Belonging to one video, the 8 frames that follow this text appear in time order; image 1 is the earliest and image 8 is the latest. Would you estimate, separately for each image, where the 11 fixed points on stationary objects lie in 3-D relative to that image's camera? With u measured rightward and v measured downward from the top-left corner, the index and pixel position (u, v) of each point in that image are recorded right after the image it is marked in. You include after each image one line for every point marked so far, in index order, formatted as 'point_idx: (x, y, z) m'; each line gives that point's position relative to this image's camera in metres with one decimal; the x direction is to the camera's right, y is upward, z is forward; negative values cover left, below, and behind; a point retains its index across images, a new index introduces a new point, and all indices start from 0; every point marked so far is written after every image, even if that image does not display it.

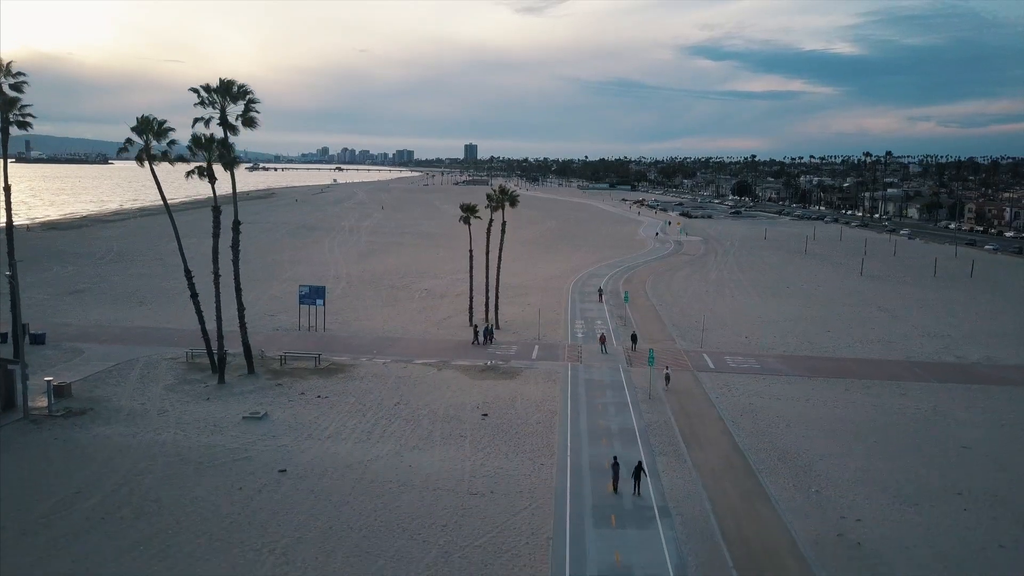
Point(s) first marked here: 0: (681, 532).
0: (+4.2, -6.0, +19.7) m
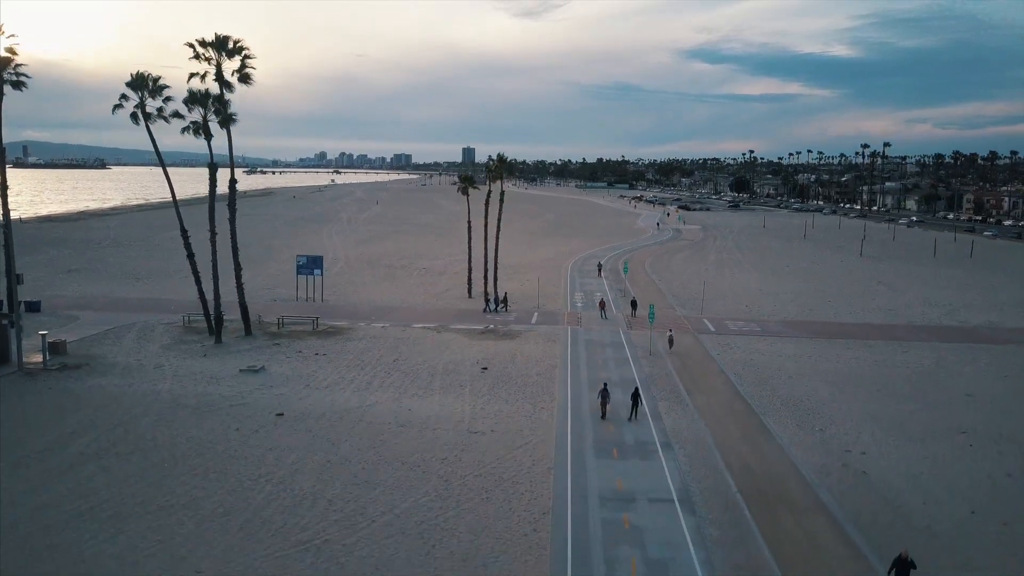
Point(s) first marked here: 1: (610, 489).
0: (+4.2, -4.3, +19.4) m
1: (+2.2, -4.5, +17.6) m
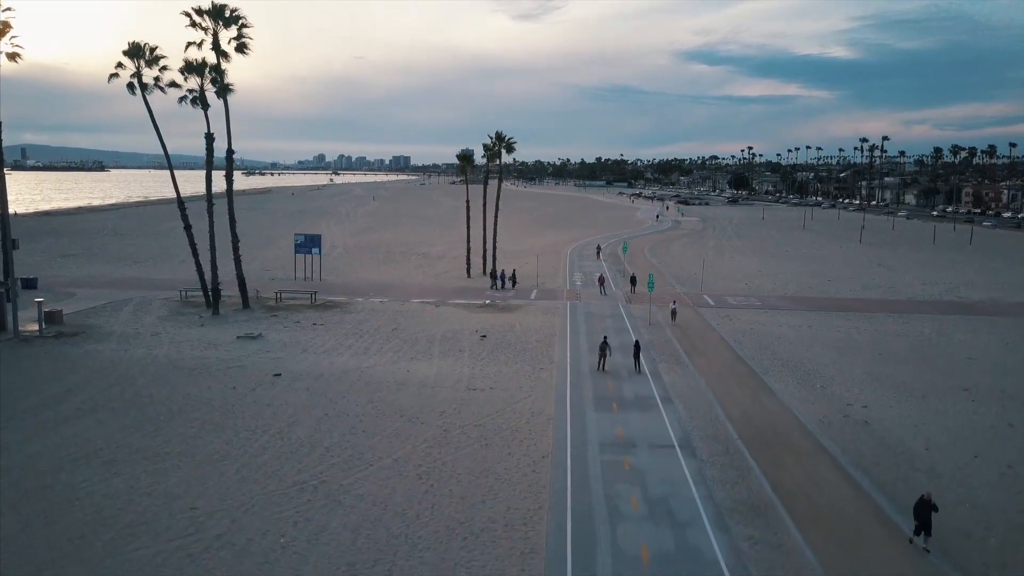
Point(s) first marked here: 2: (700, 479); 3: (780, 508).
0: (+4.2, -3.1, +19.3) m
1: (+2.2, -3.3, +17.4) m
2: (+3.6, -3.6, +15.1) m
3: (+4.7, -3.8, +13.8) m
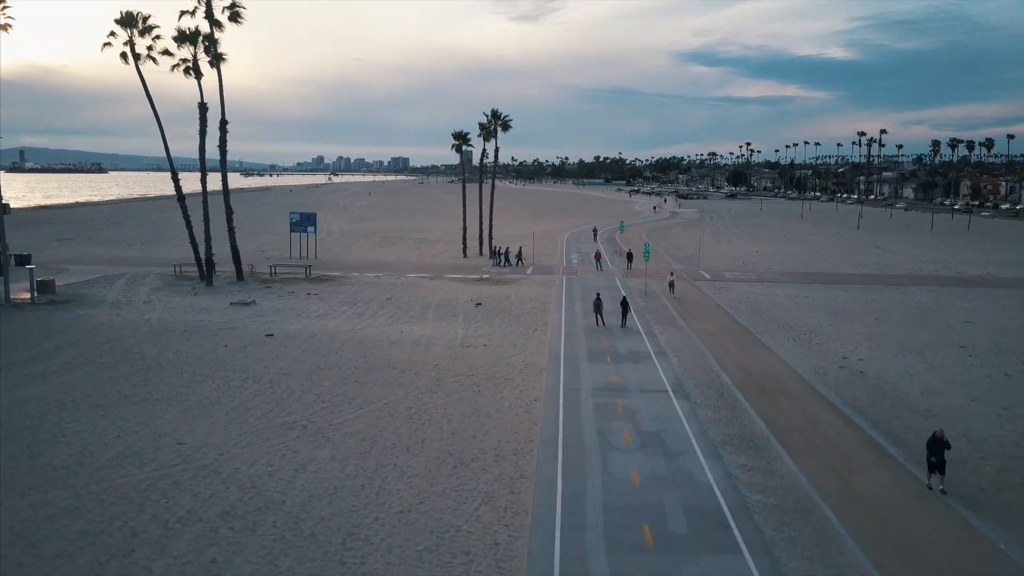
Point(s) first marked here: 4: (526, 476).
0: (+4.0, -1.9, +19.1) m
1: (+2.0, -2.1, +17.3) m
2: (+3.4, -2.5, +14.9) m
3: (+4.5, -2.6, +13.7) m
4: (+0.2, -2.9, +12.2) m
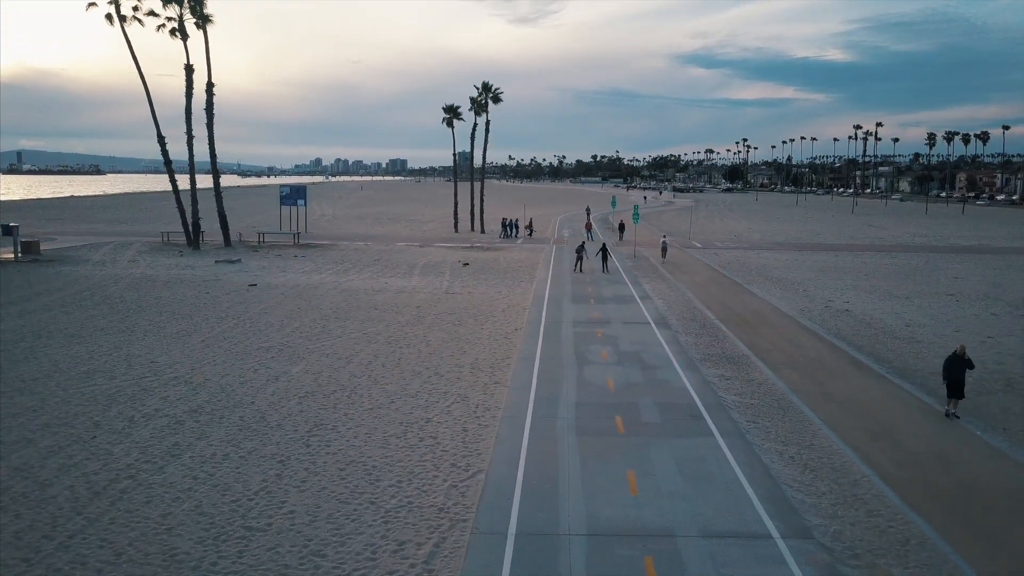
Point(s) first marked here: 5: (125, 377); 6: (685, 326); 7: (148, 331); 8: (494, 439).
0: (+3.6, -0.4, +19.0) m
1: (+1.6, -0.7, +17.1) m
2: (+3.0, -1.0, +14.8) m
3: (+4.1, -1.2, +13.5) m
4: (-0.2, -1.4, +12.0) m
5: (-6.2, -1.4, +12.6) m
6: (+3.6, -0.8, +16.2) m
7: (-7.5, -0.9, +16.3) m
8: (-0.2, -1.8, +9.5) m
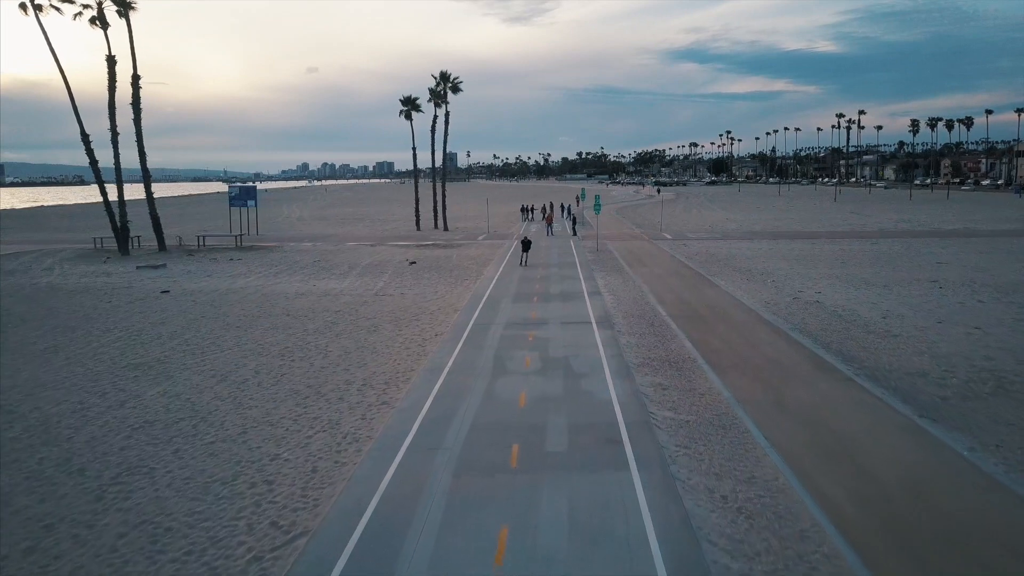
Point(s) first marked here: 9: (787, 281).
0: (+2.2, -0.3, +16.9) m
1: (+0.2, -0.6, +15.1) m
2: (+1.6, -0.9, +12.7) m
3: (+2.7, -1.1, +11.5) m
4: (-1.5, -1.4, +9.9) m
5: (-7.6, -1.6, +10.5) m
6: (+2.1, -0.7, +14.2) m
7: (-9.0, -1.1, +14.2) m
8: (-1.5, -1.8, +7.4) m
9: (+6.9, +0.2, +20.0) m
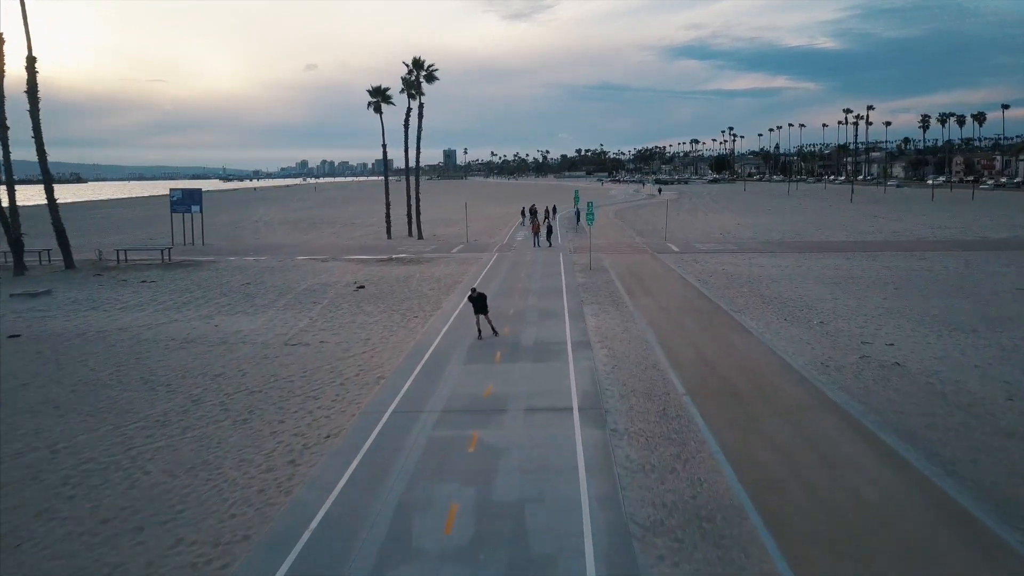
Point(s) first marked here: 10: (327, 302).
0: (+1.4, -1.1, +12.0) m
1: (-0.6, -1.4, +10.2) m
2: (+0.9, -1.7, +7.8) m
3: (+2.0, -1.9, +6.6) m
4: (-2.3, -2.3, +5.0) m
5: (-8.3, -2.4, +5.6) m
6: (+1.4, -1.5, +9.3) m
7: (-9.7, -1.9, +9.2) m
8: (-2.3, -2.7, +2.5) m
9: (+6.2, -0.6, +15.0) m
10: (-4.3, -0.3, +18.5) m
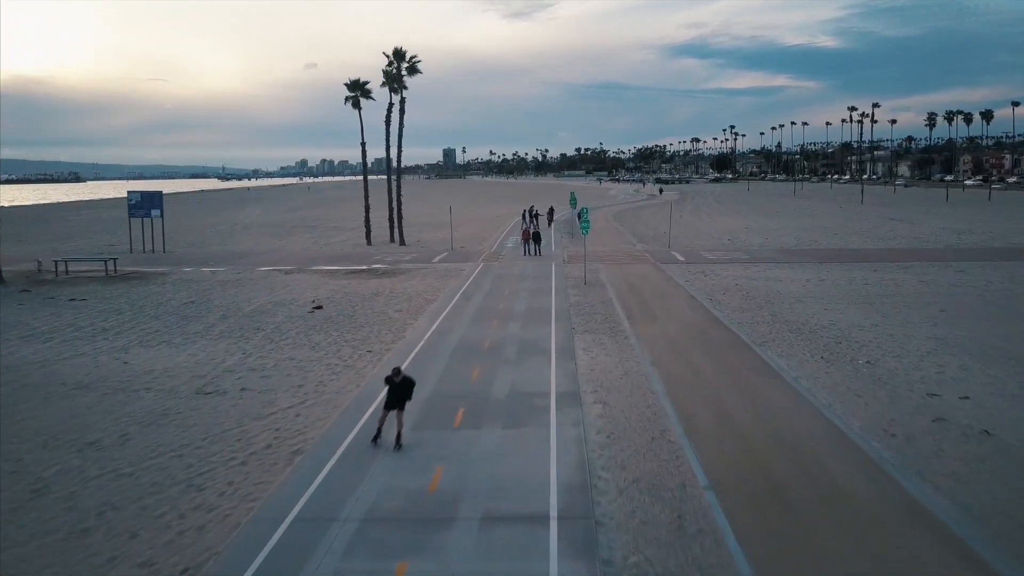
0: (+1.0, -1.6, +9.2) m
1: (-1.0, -1.9, +7.3) m
2: (+0.5, -2.2, +5.0) m
3: (+1.6, -2.4, +3.7) m
4: (-2.7, -2.8, +2.2) m
5: (-8.7, -2.9, +2.7) m
6: (+1.0, -2.0, +6.4) m
7: (-10.1, -2.4, +6.4) m
8: (-2.7, -3.2, -0.3) m
9: (+5.8, -1.1, +12.2) m
10: (-4.7, -0.8, +15.7) m
